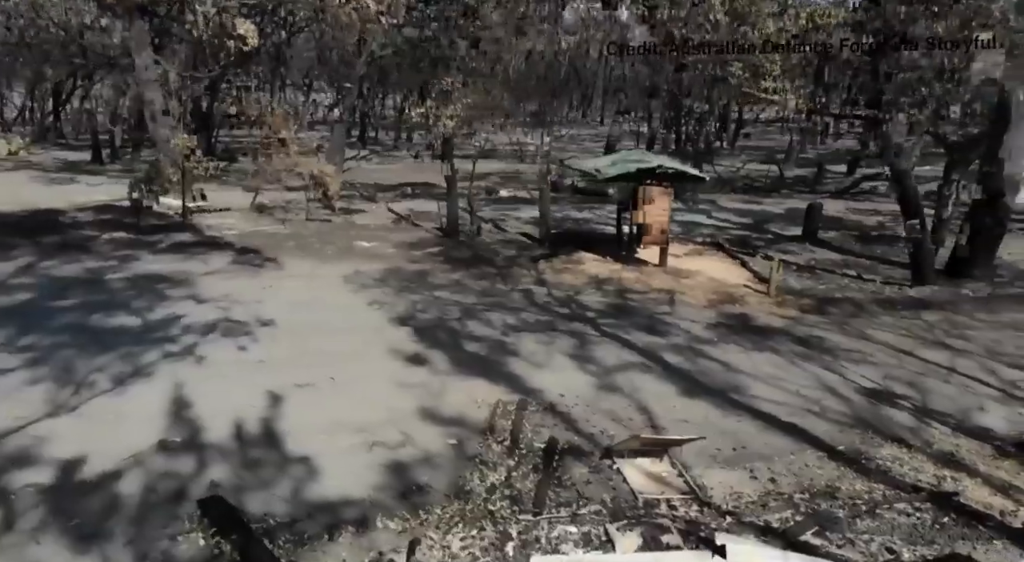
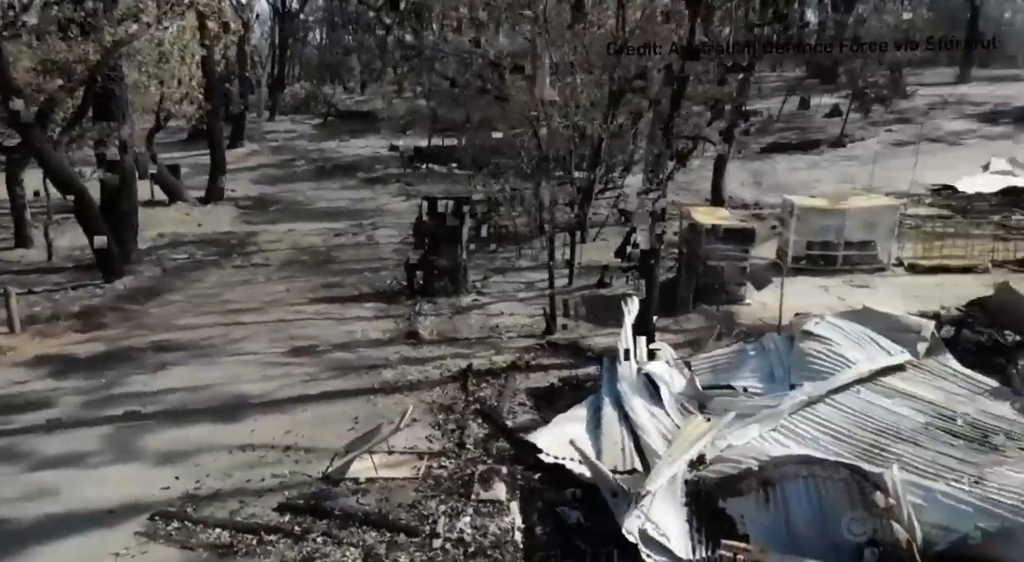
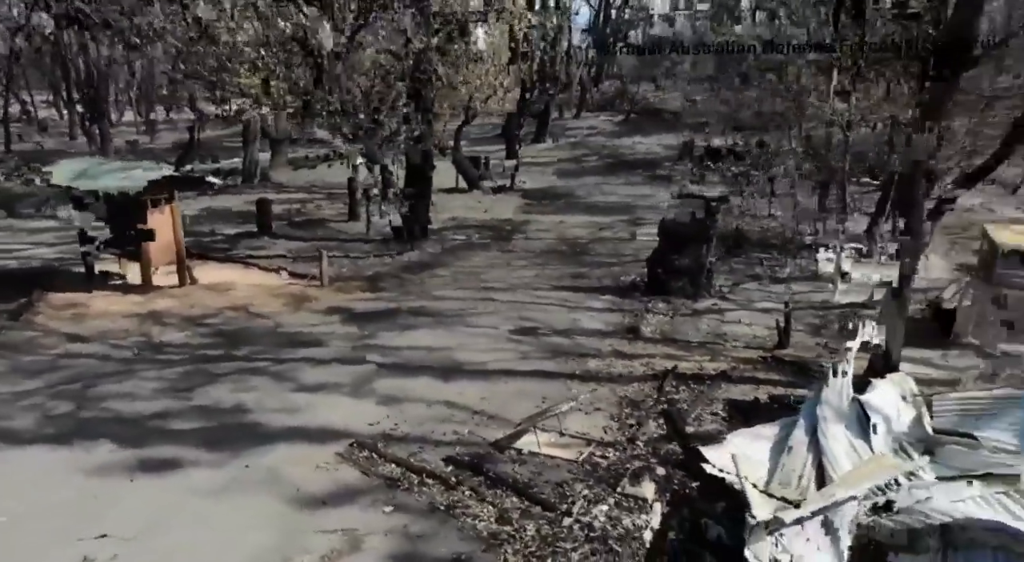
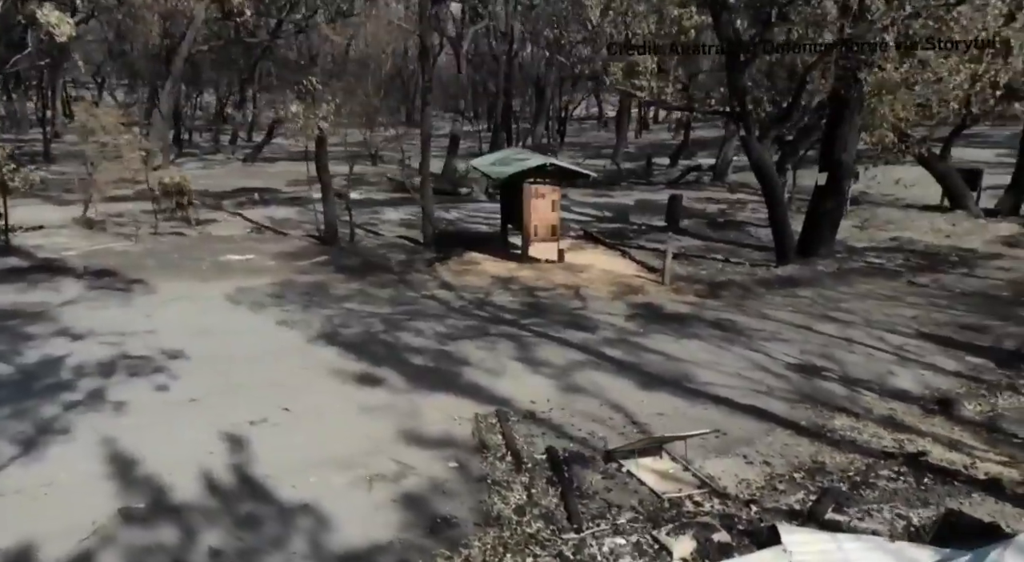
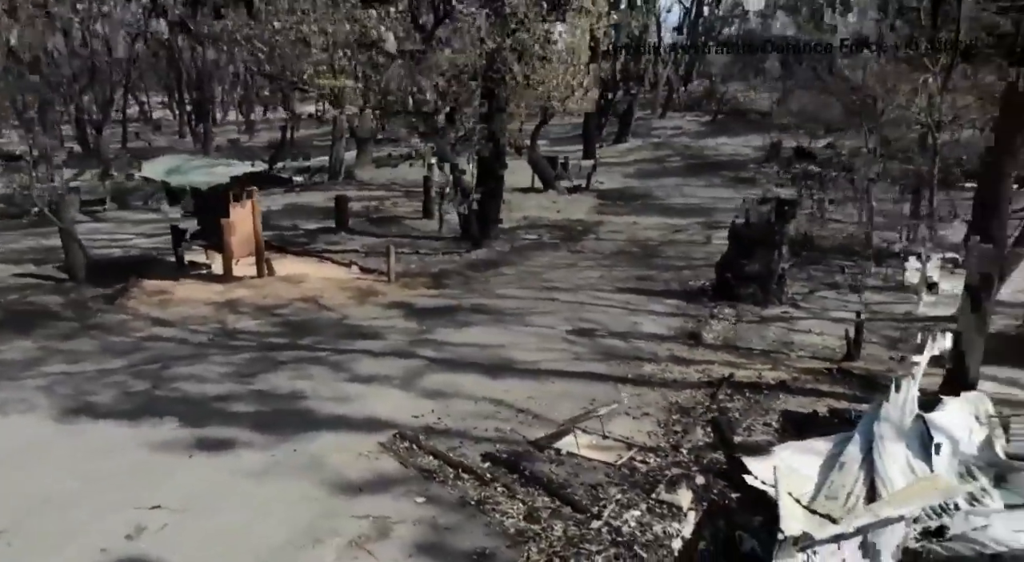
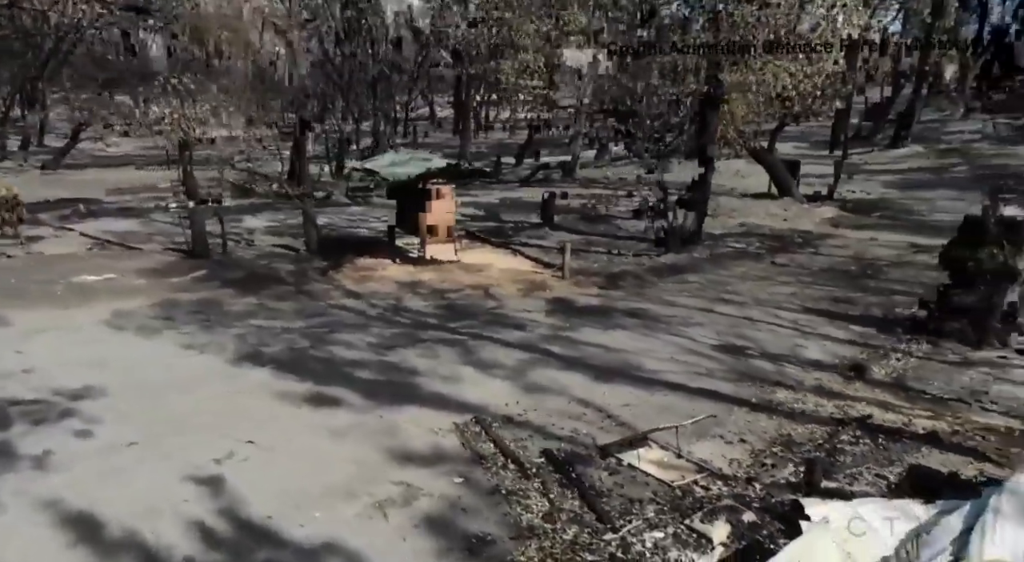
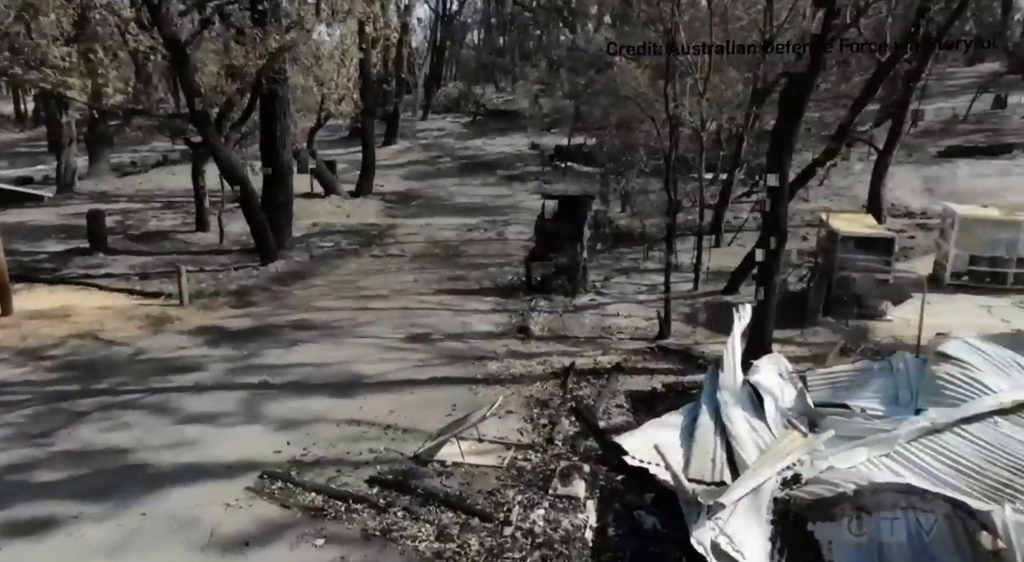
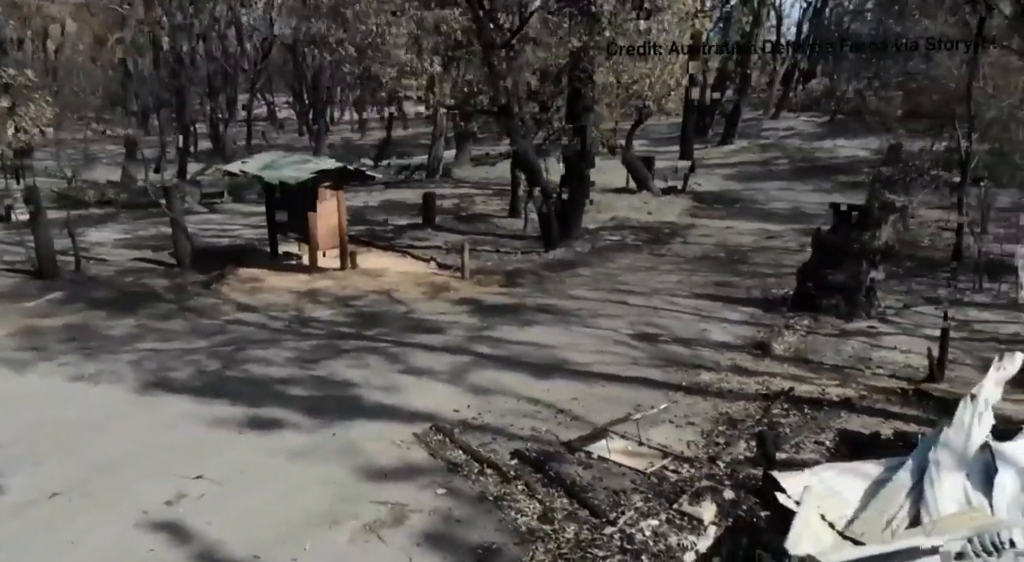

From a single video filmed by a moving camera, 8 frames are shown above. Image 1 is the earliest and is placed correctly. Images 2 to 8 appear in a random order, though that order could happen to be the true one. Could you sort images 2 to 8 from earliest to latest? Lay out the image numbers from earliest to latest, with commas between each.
4, 6, 8, 5, 3, 7, 2
